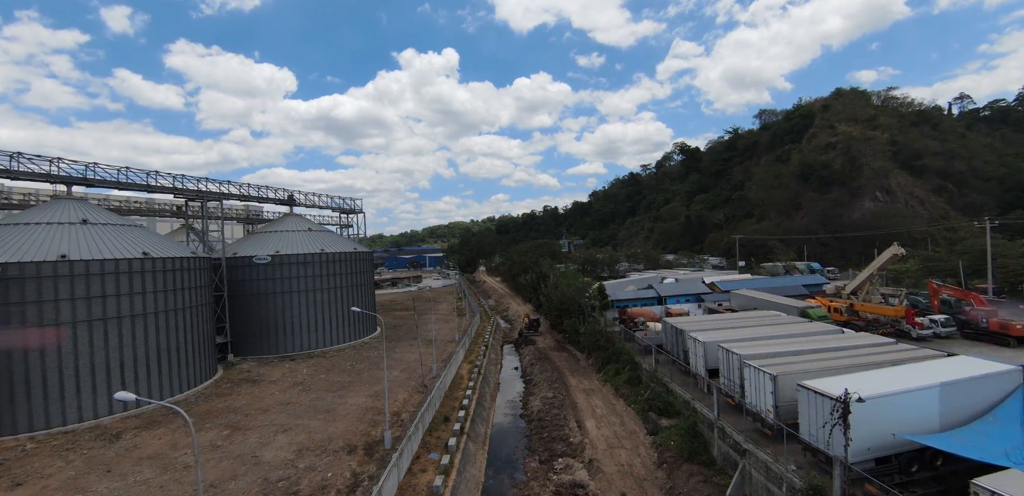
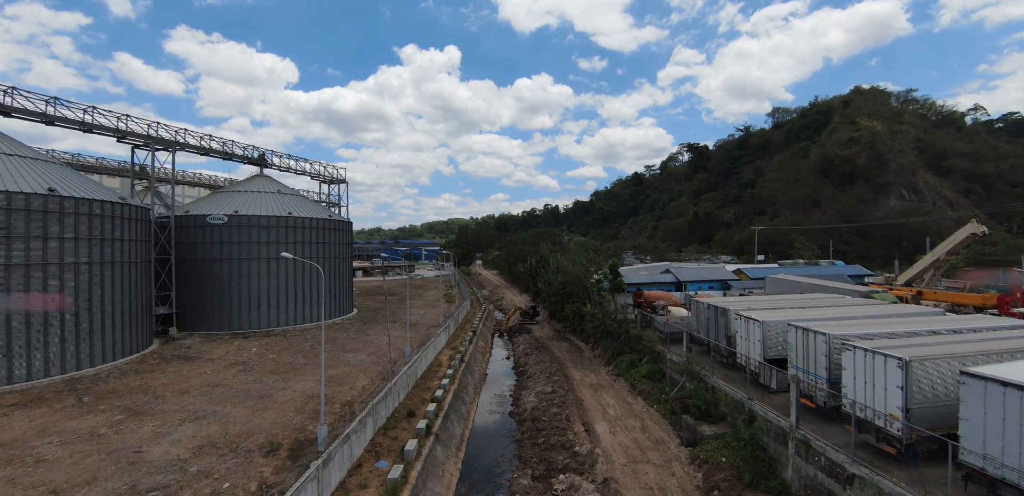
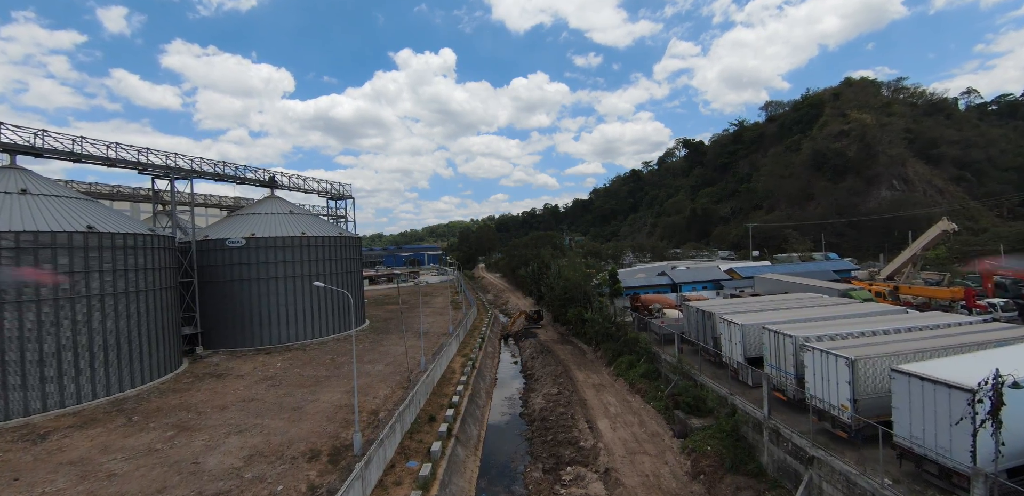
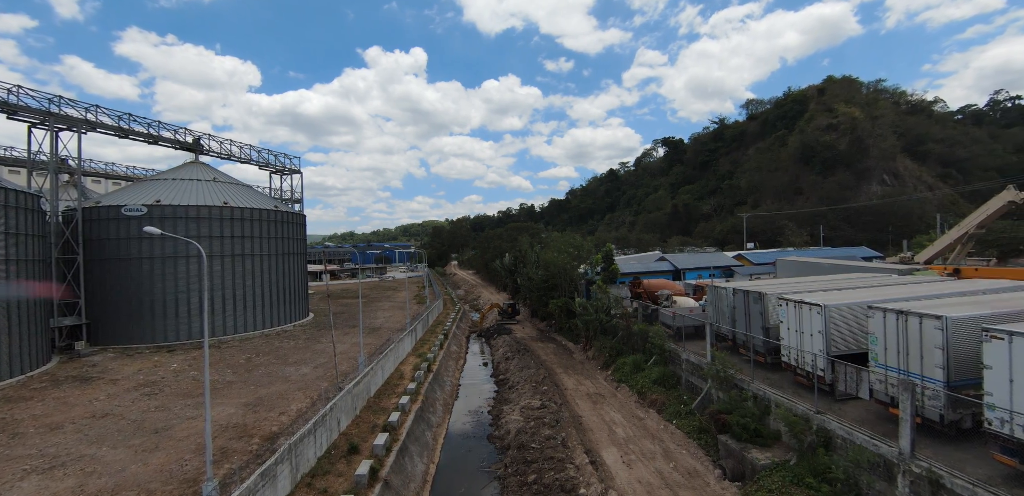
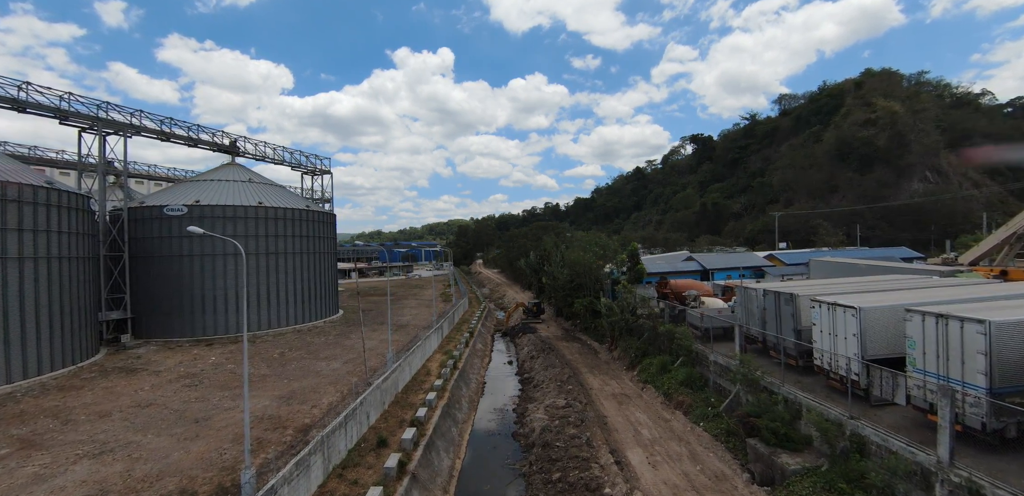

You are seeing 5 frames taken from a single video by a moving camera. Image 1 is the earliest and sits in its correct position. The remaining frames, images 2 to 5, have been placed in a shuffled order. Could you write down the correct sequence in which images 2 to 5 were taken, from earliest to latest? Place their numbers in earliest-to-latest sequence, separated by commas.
3, 2, 5, 4
